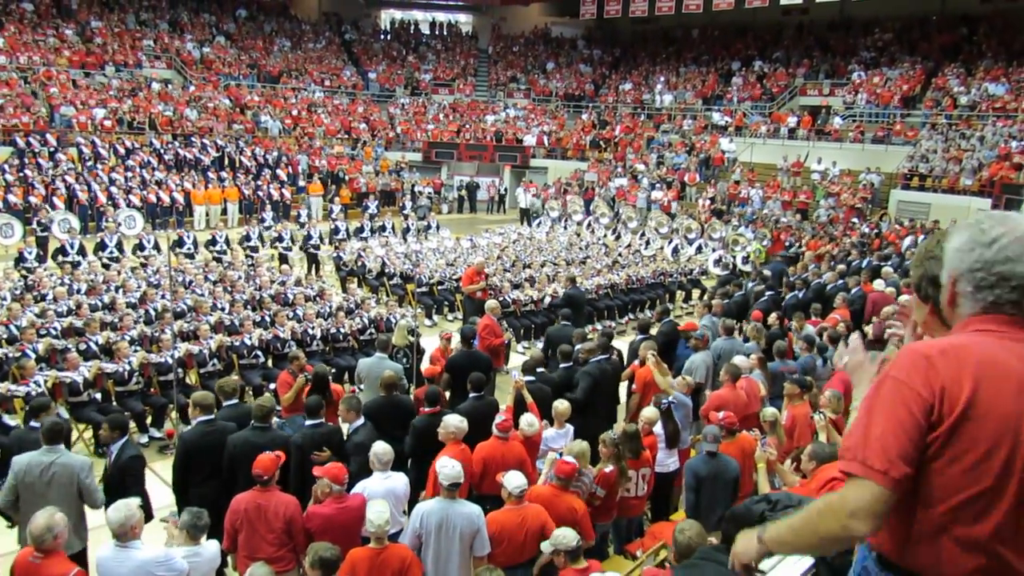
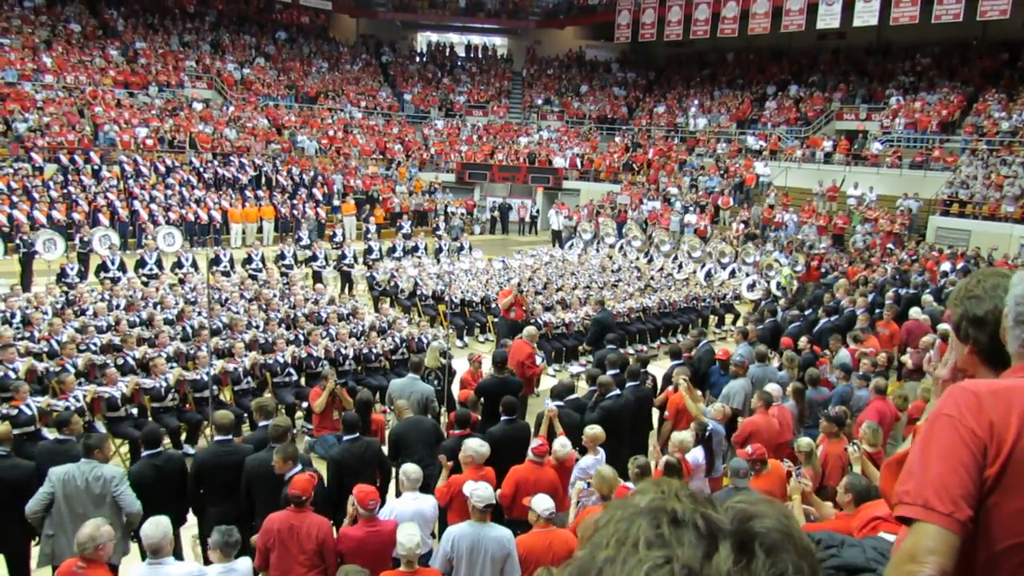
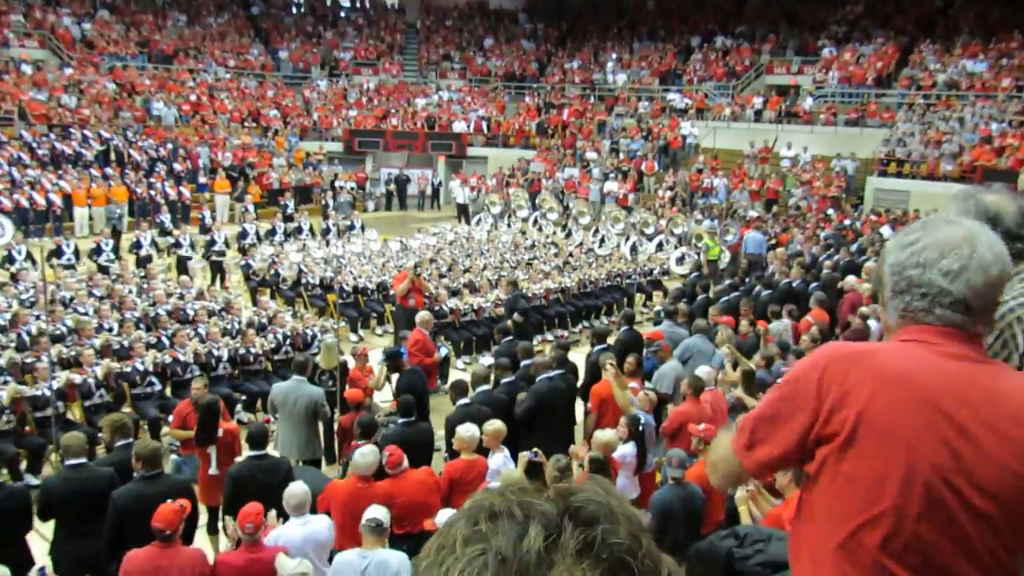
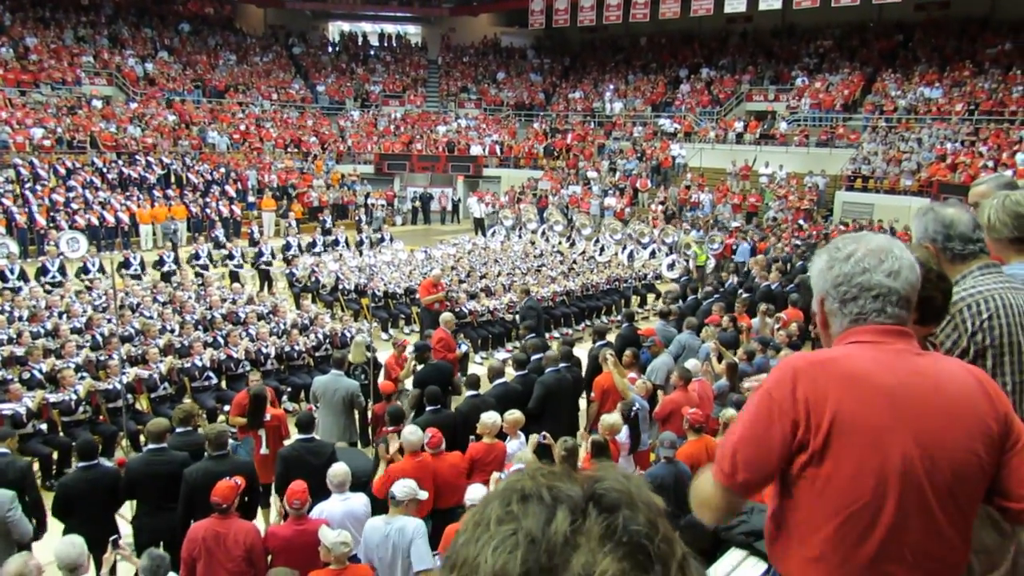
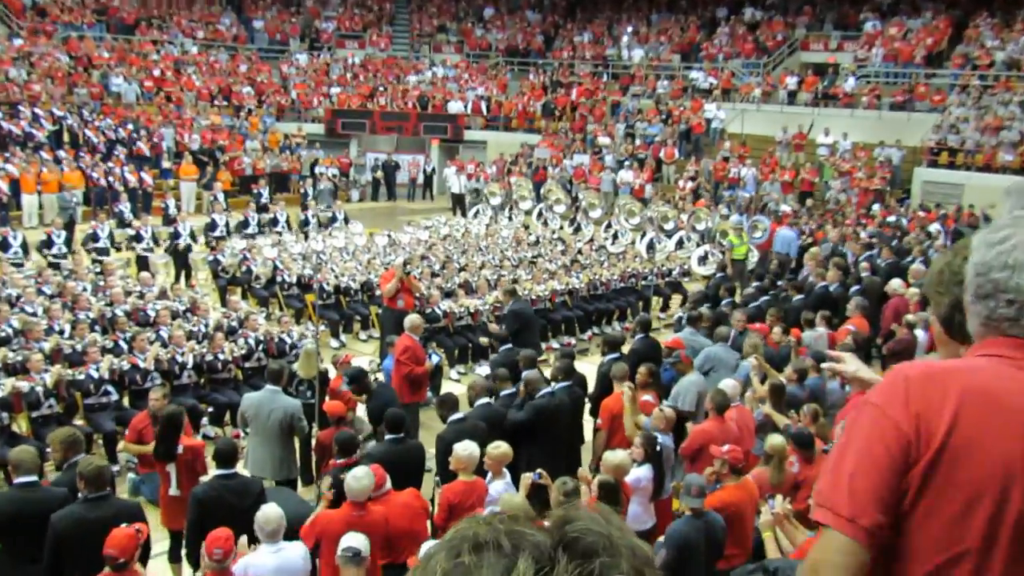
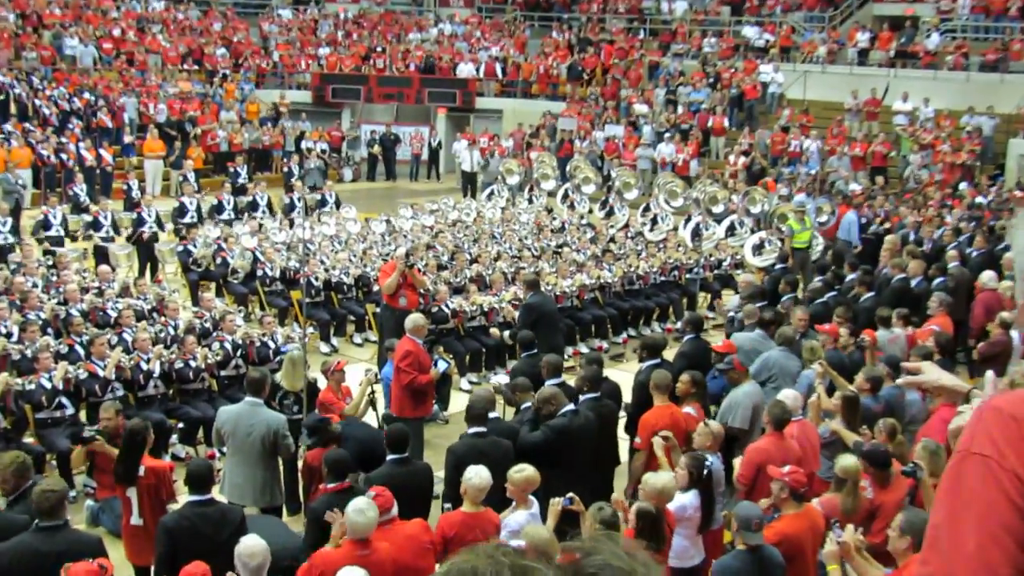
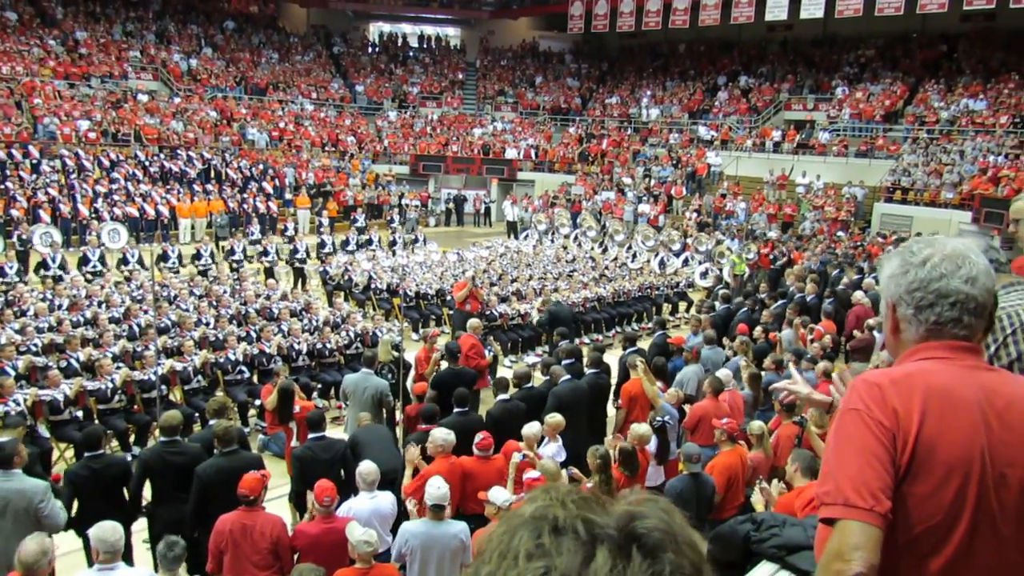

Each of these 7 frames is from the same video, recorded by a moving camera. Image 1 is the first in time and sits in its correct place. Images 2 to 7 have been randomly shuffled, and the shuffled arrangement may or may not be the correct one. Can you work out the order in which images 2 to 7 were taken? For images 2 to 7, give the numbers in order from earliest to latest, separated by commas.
2, 7, 4, 3, 5, 6
